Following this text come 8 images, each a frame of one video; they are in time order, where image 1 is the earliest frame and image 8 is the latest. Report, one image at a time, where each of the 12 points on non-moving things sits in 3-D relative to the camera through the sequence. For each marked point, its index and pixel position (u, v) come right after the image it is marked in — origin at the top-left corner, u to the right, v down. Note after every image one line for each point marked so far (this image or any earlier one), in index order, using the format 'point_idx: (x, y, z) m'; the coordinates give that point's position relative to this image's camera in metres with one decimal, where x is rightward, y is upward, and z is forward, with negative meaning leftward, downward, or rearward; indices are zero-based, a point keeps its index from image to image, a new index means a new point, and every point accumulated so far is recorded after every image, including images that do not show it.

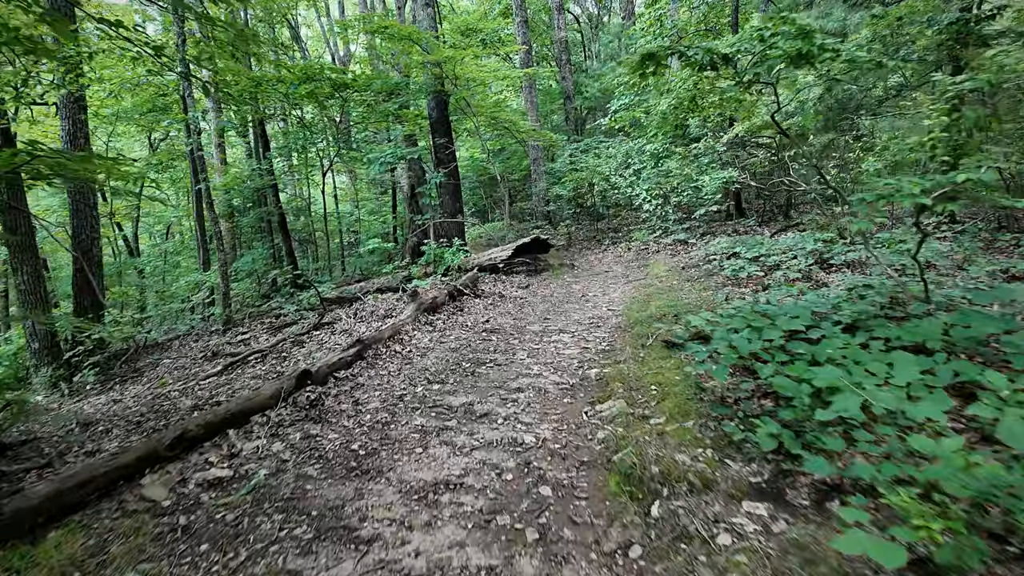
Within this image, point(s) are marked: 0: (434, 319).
0: (-0.9, -0.4, +6.8) m
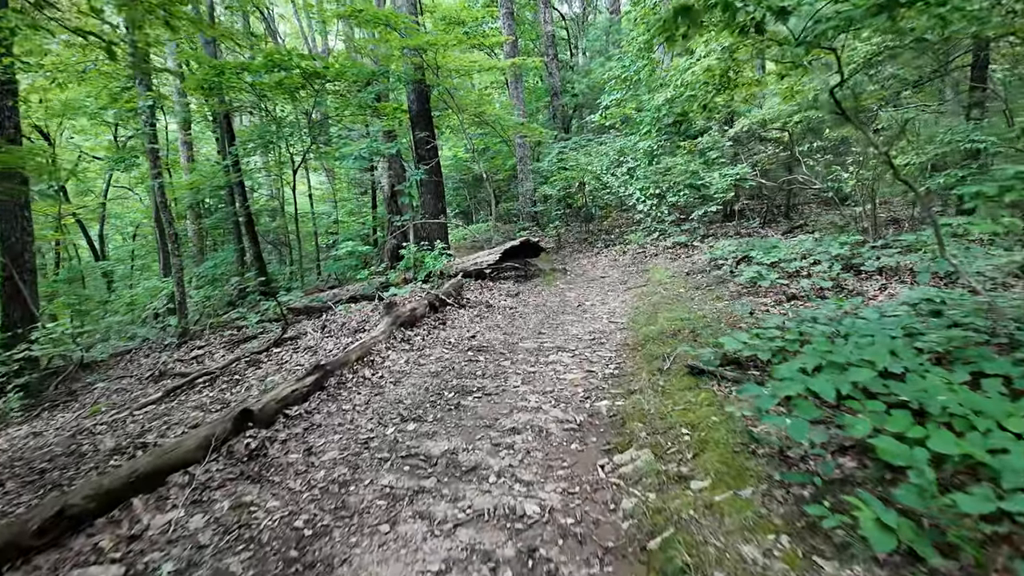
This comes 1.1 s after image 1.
0: (-1.0, -0.5, +5.9) m
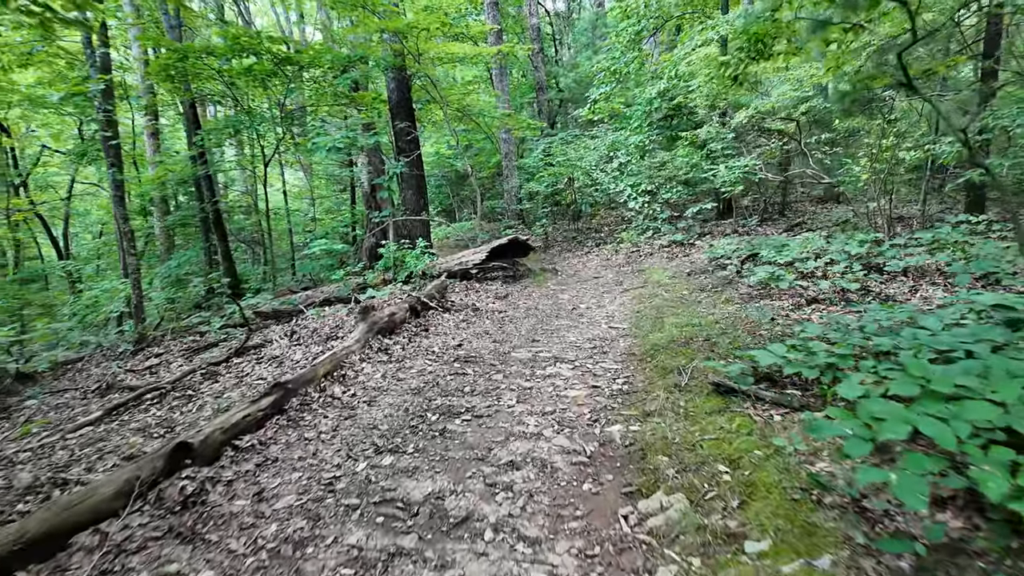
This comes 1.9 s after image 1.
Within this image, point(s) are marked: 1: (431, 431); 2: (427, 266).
0: (-1.1, -0.5, +5.3) m
1: (-0.5, -0.9, +3.5) m
2: (-1.2, +0.3, +8.4) m
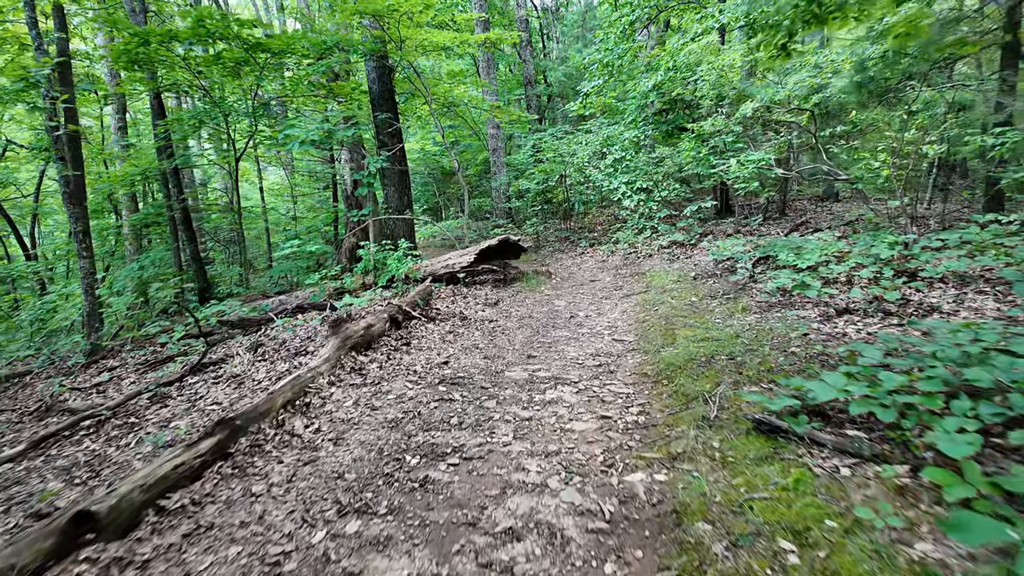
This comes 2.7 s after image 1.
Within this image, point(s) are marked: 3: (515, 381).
0: (-1.2, -0.6, +4.6) m
1: (-0.5, -0.9, +2.8) m
2: (-1.3, +0.2, +7.7) m
3: (0.0, -0.7, +4.3) m
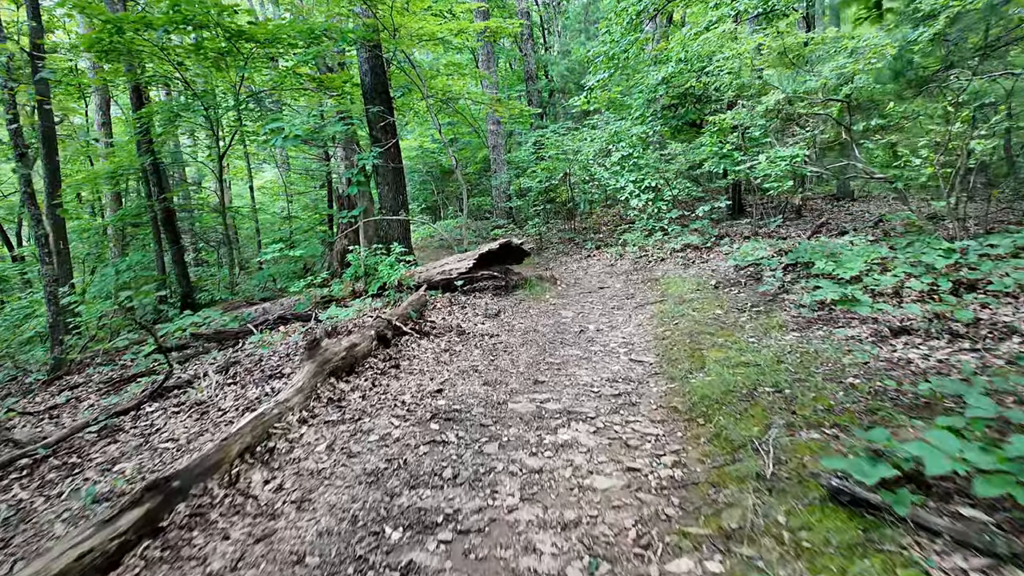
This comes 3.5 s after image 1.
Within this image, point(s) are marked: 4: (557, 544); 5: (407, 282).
0: (-1.1, -0.7, +4.0) m
1: (-0.5, -1.1, +2.2) m
2: (-1.3, +0.1, +7.1) m
3: (0.0, -0.8, +3.6) m
4: (+0.2, -1.0, +2.3) m
5: (-1.2, +0.1, +6.9) m
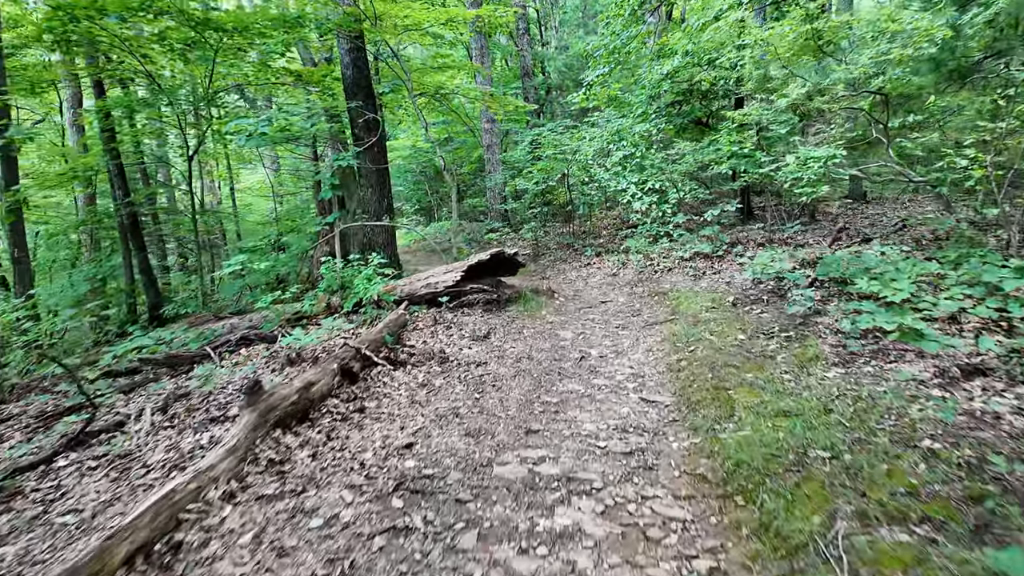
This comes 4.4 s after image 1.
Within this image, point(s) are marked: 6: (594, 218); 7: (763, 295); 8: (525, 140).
0: (-1.2, -0.9, +3.3) m
1: (-0.5, -1.2, +1.5) m
2: (-1.4, 0.0, +6.3) m
3: (0.0, -1.0, +2.9) m
4: (+0.1, -1.2, +1.6) m
5: (-1.3, -0.1, +6.2) m
6: (+1.8, +1.5, +12.6) m
7: (+2.5, -0.1, +5.7) m
8: (+0.3, +3.6, +14.2) m
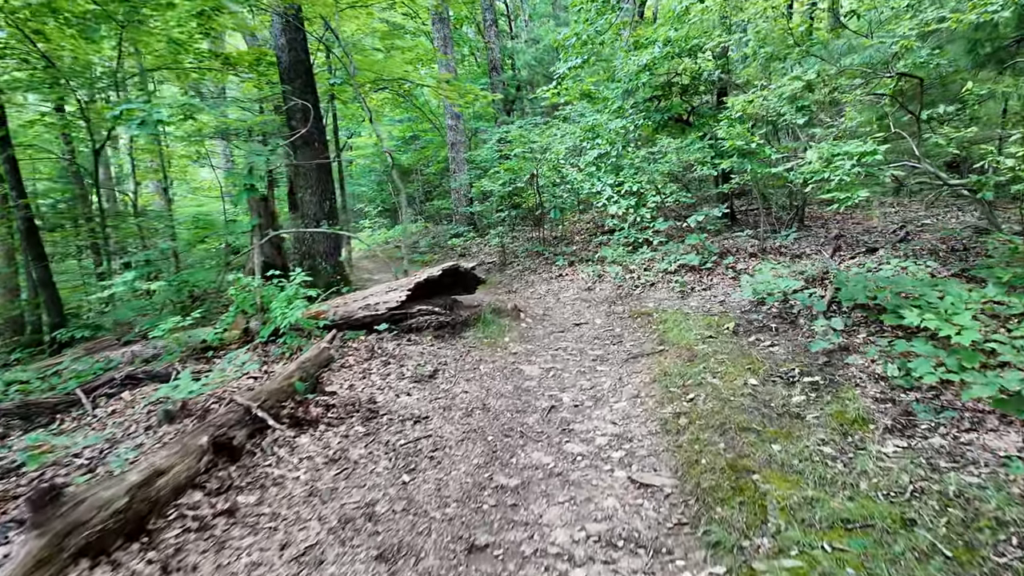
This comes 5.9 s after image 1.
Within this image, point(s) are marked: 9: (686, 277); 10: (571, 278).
0: (-1.5, -1.1, +2.1) m
1: (-0.7, -1.4, +0.3) m
2: (-1.8, -0.2, +5.2) m
3: (-0.3, -1.2, +1.8) m
4: (-0.1, -1.4, +0.5) m
5: (-1.7, -0.3, +5.0) m
6: (+1.1, +1.3, +11.6) m
7: (+2.1, -0.3, +4.7) m
8: (-0.4, +3.4, +13.1) m
9: (+2.0, +0.1, +6.8) m
10: (+0.8, +0.1, +8.1) m
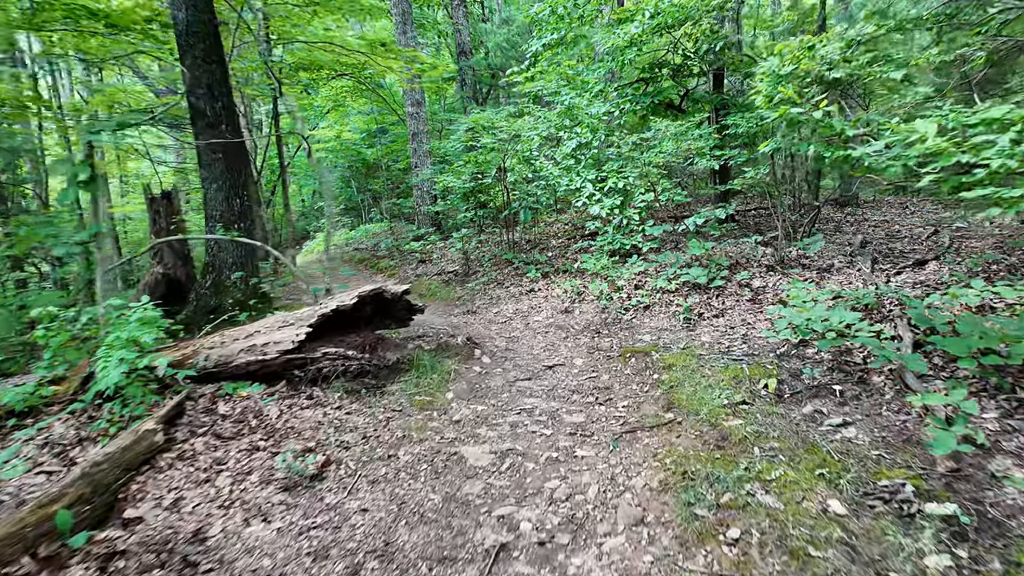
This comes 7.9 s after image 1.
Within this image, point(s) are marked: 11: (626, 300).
0: (-1.7, -1.3, +0.5) m
1: (-0.9, -1.7, -1.2) m
2: (-2.1, -0.5, +3.5) m
3: (-0.5, -1.4, +0.2) m
4: (-0.2, -1.6, -1.1) m
5: (-2.1, -0.5, +3.4) m
6: (+0.5, +1.1, +10.1) m
7: (+1.7, -0.5, +3.3) m
8: (-1.1, +3.2, +11.5) m
9: (+1.6, -0.1, +5.3) m
10: (+0.4, -0.1, +6.6) m
11: (+1.1, -0.1, +5.6) m
